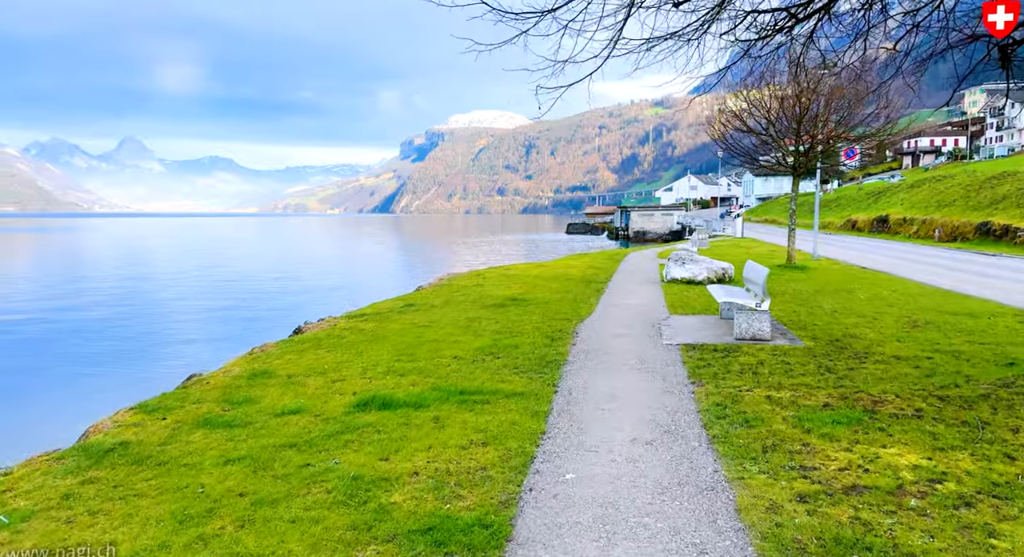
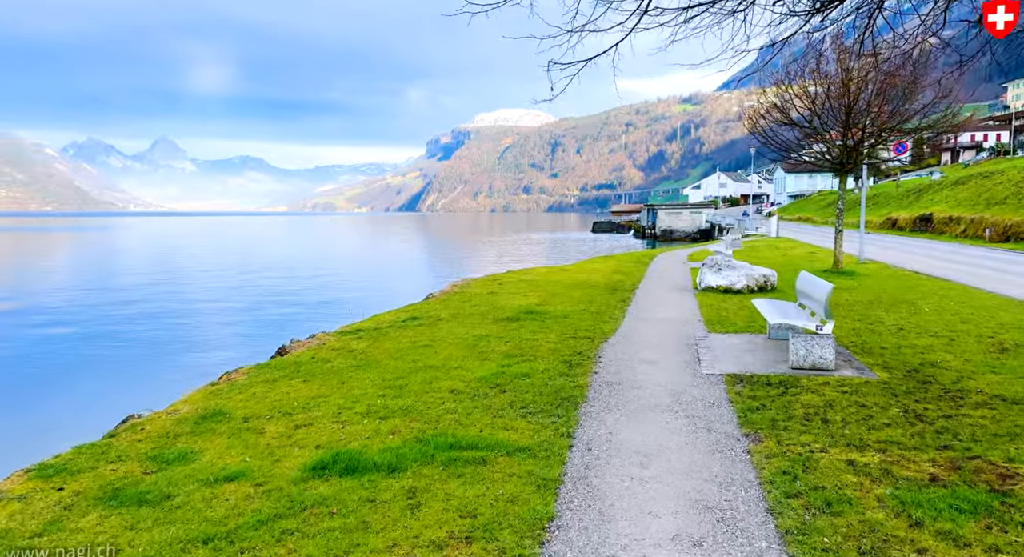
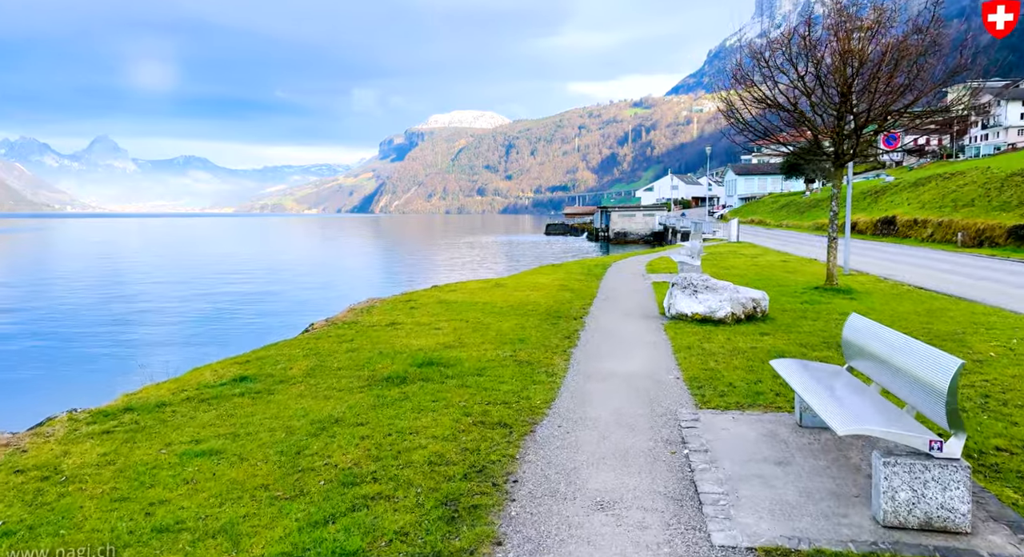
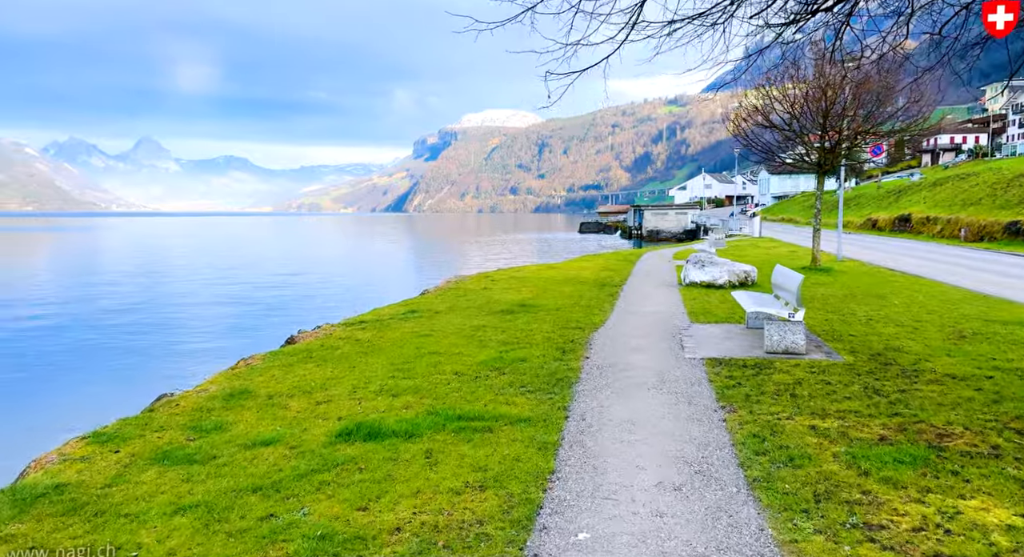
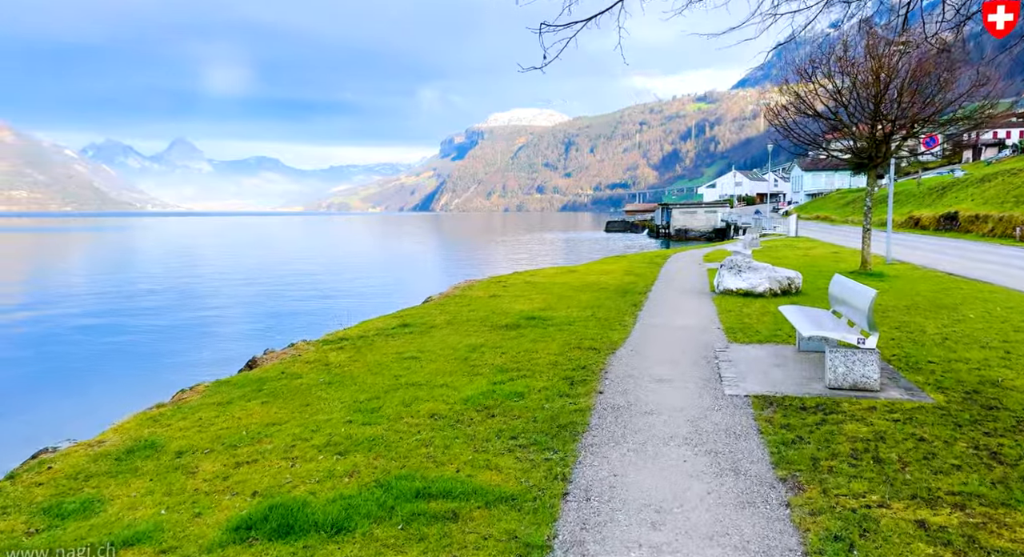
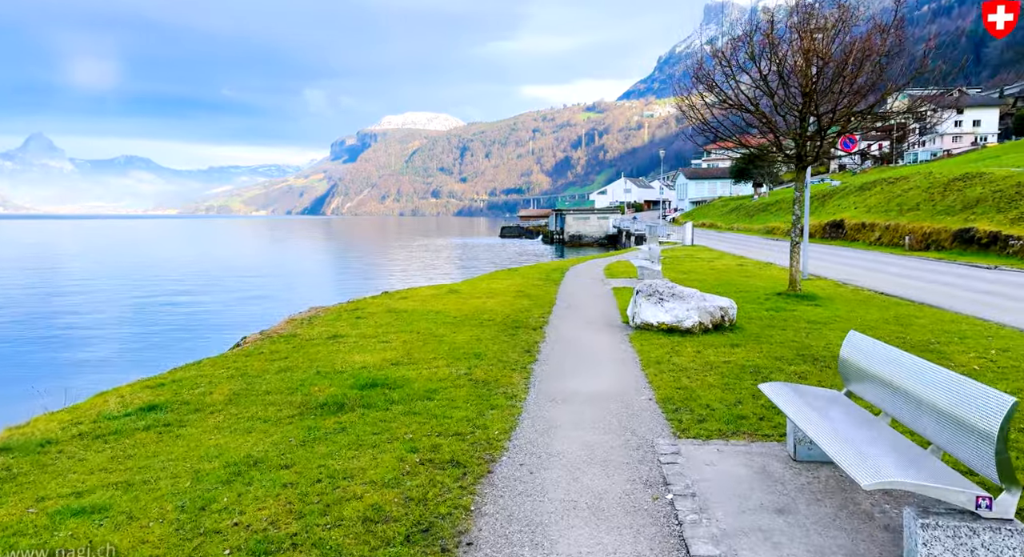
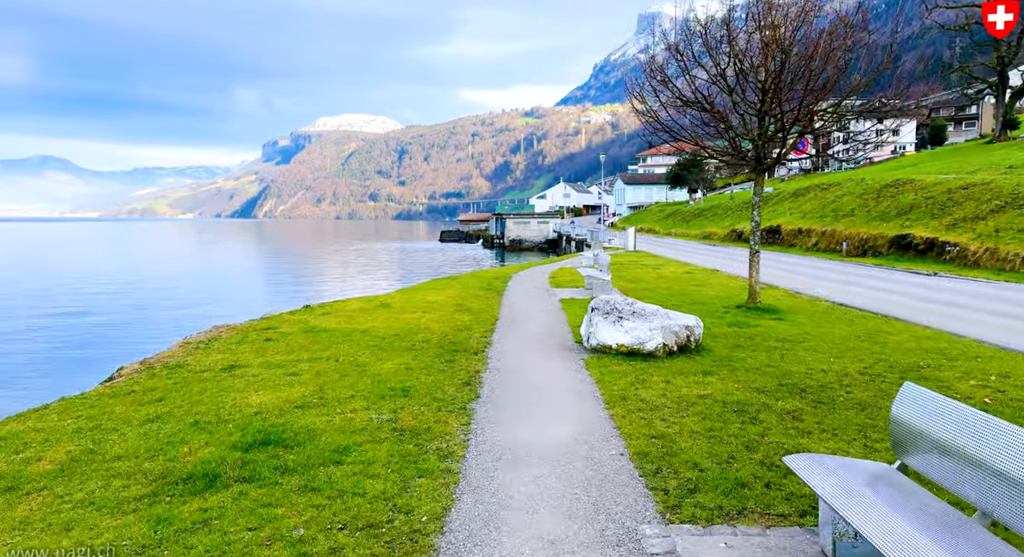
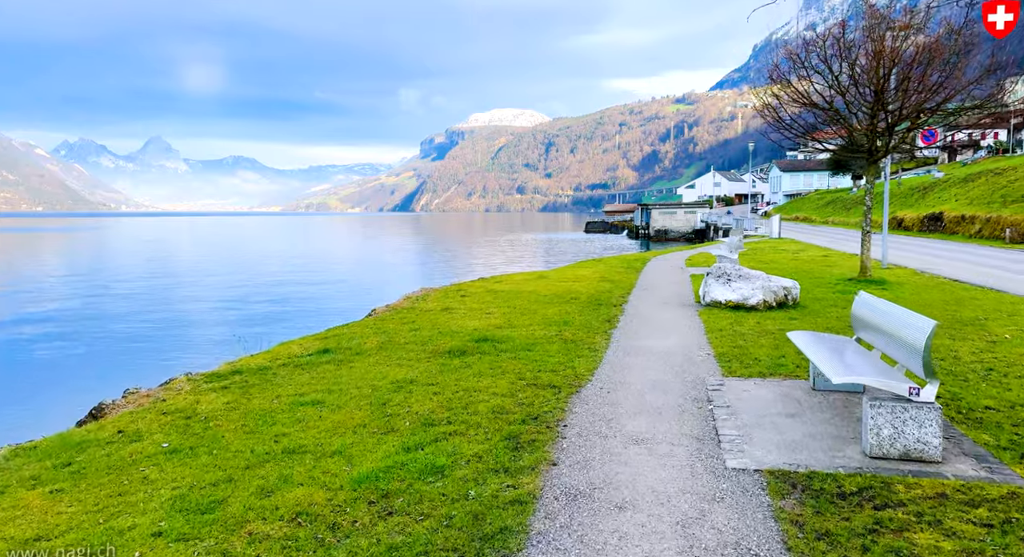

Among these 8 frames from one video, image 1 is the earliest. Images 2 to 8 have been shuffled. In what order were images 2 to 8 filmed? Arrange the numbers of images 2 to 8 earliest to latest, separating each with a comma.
4, 2, 5, 8, 3, 6, 7
